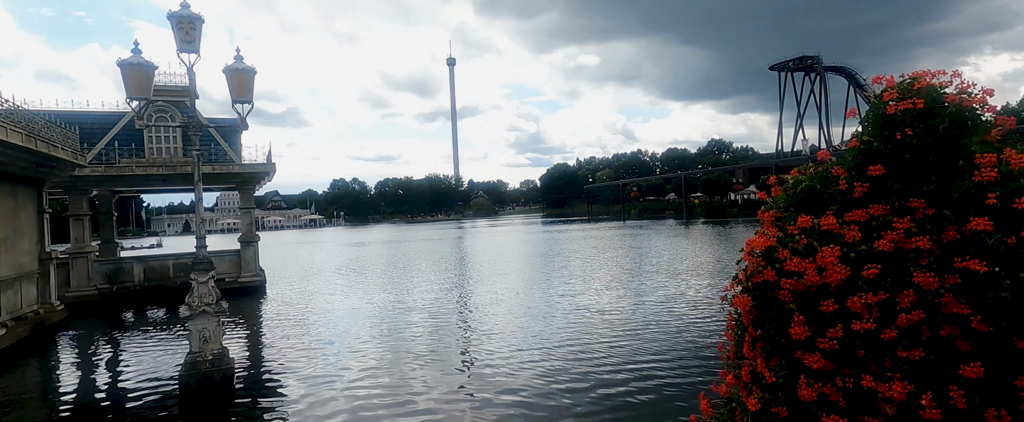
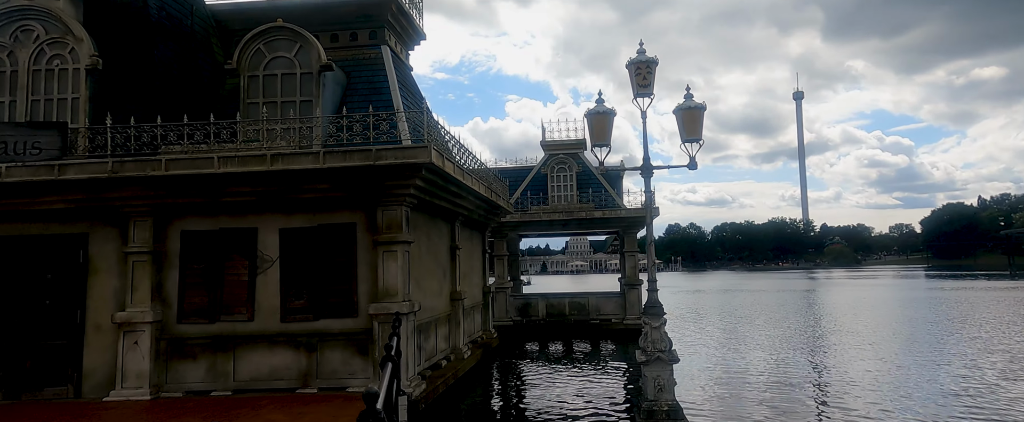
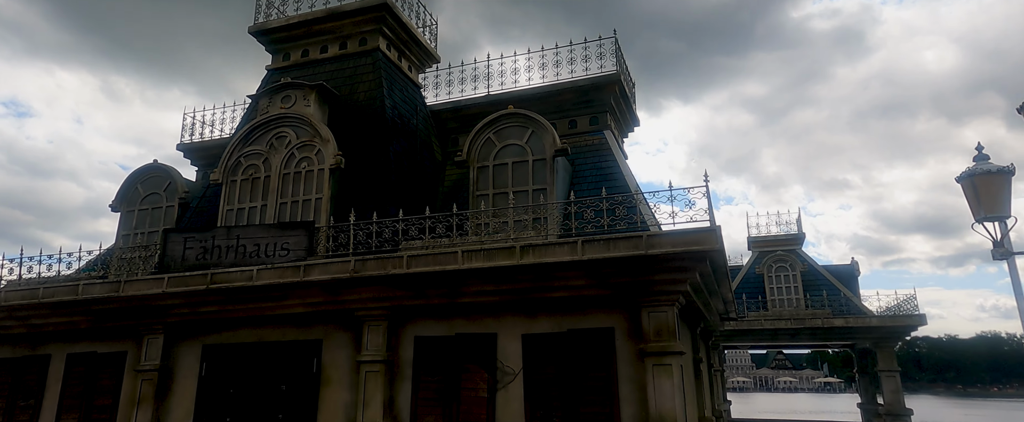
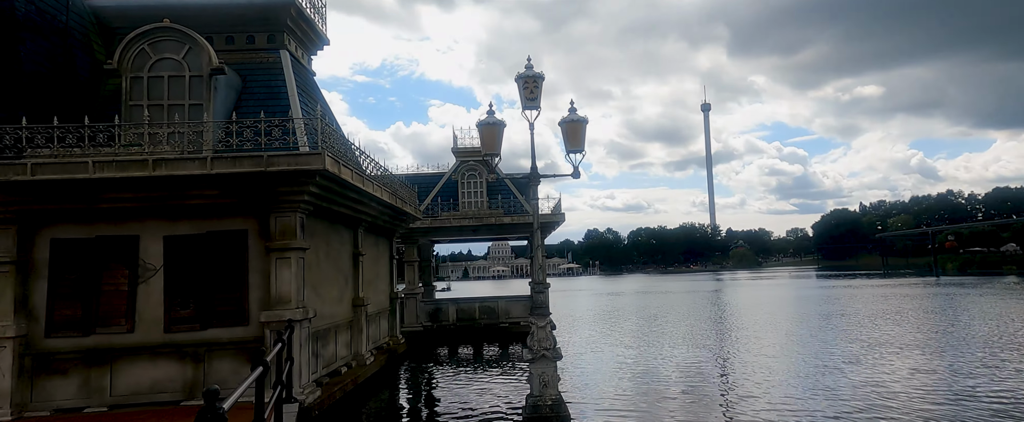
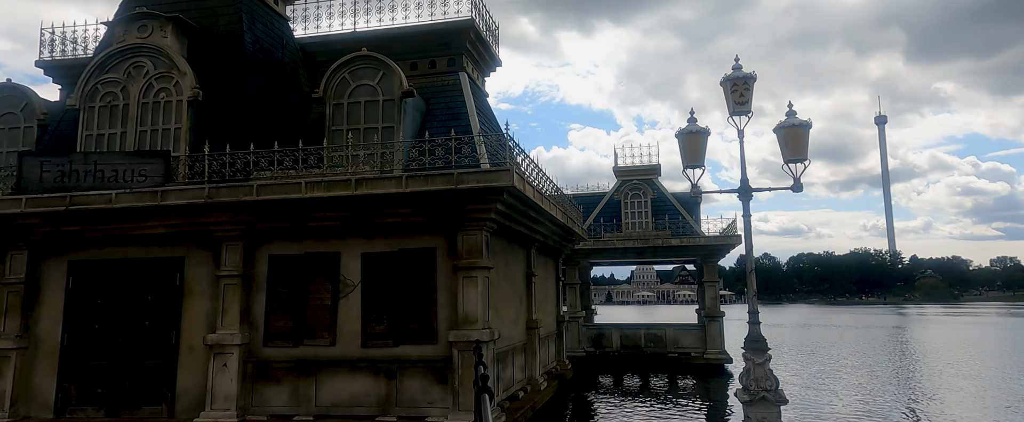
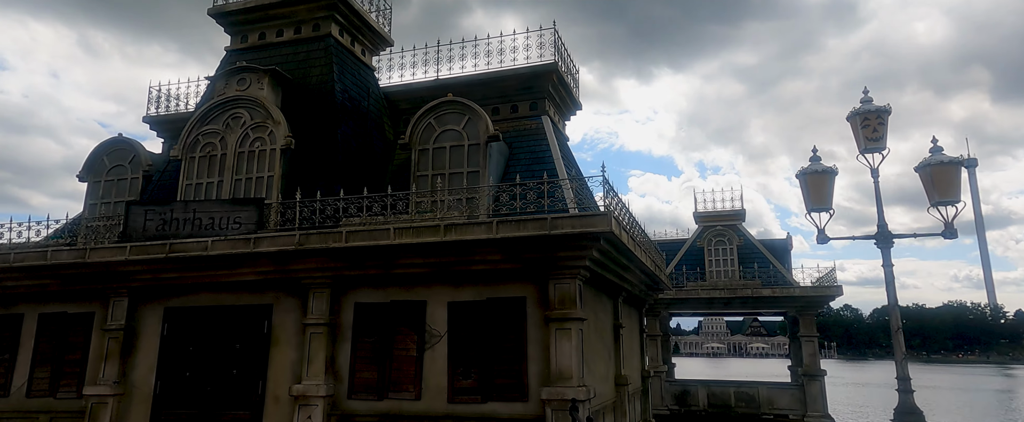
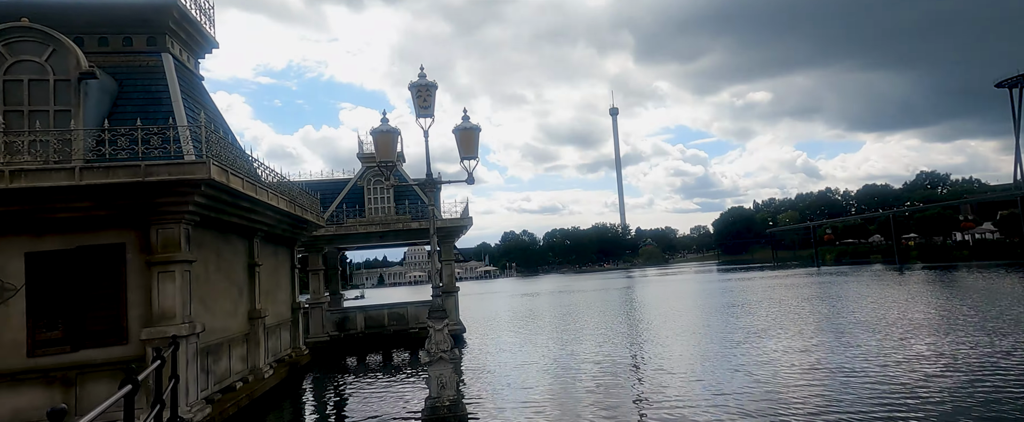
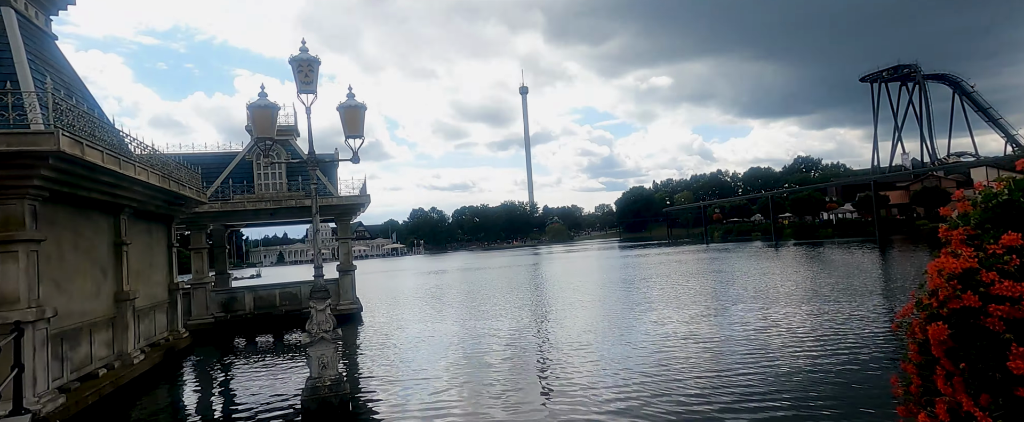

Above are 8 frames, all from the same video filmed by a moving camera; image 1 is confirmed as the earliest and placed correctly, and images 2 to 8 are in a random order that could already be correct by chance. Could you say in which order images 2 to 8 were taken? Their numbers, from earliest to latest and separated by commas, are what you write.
8, 7, 4, 2, 5, 6, 3
